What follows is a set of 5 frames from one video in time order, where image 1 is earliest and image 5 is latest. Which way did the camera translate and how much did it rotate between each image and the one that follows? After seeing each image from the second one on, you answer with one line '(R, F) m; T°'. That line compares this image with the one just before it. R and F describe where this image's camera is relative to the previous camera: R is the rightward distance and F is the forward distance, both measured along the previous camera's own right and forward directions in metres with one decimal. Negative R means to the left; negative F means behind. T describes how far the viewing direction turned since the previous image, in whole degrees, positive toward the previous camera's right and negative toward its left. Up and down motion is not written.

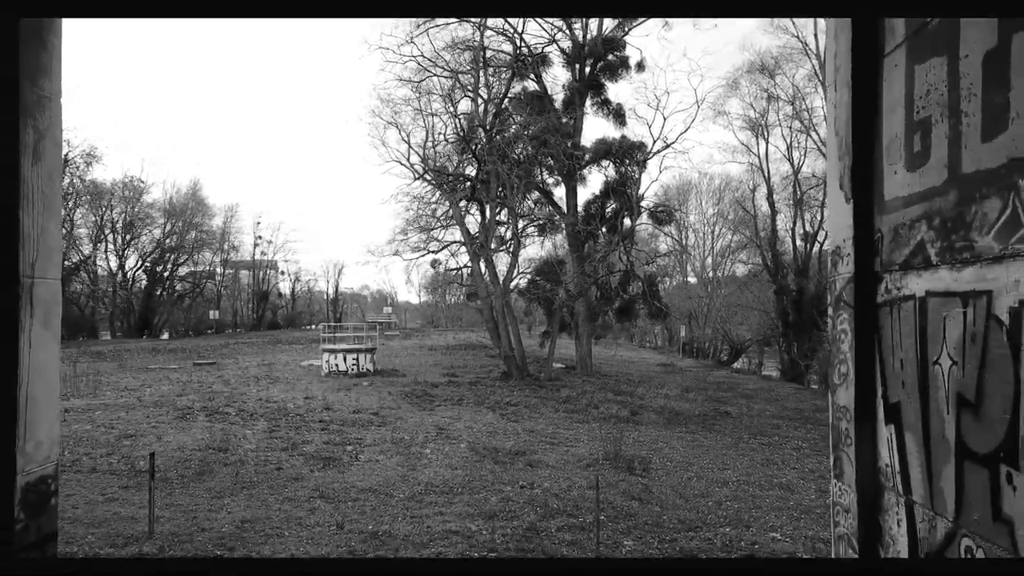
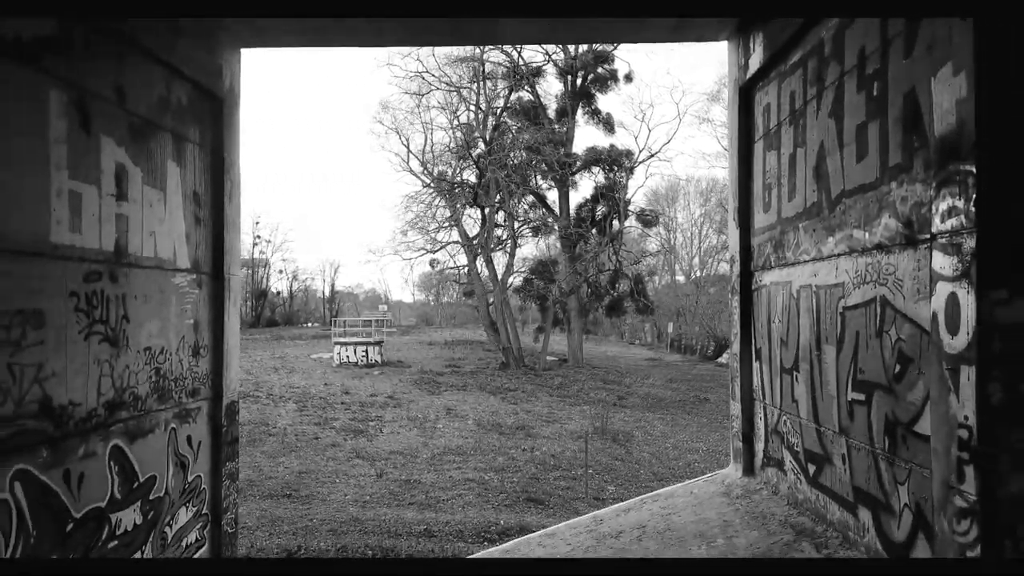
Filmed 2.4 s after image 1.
(-0.2, -2.4) m; +1°
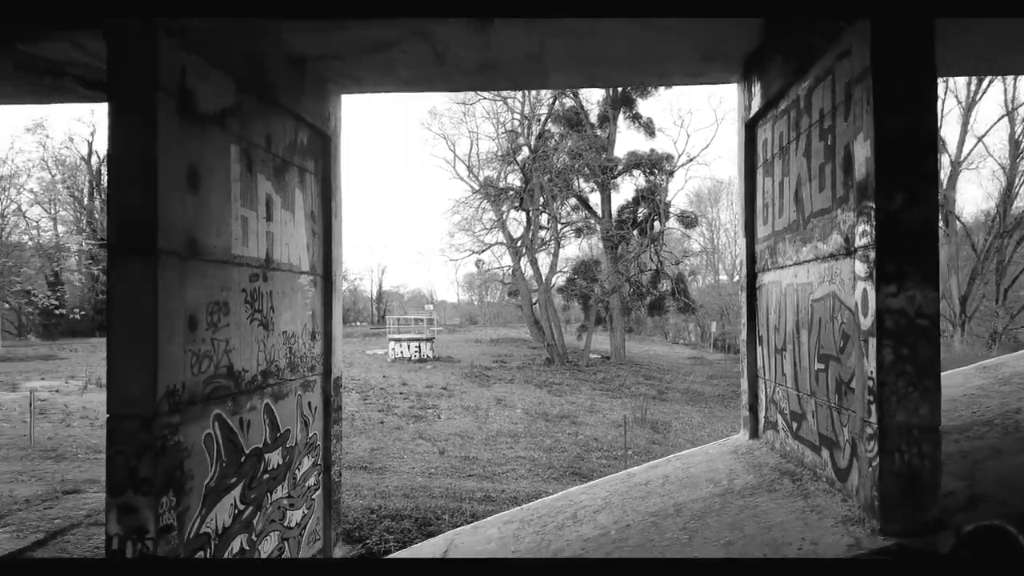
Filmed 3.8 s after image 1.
(-0.1, -1.5) m; -3°
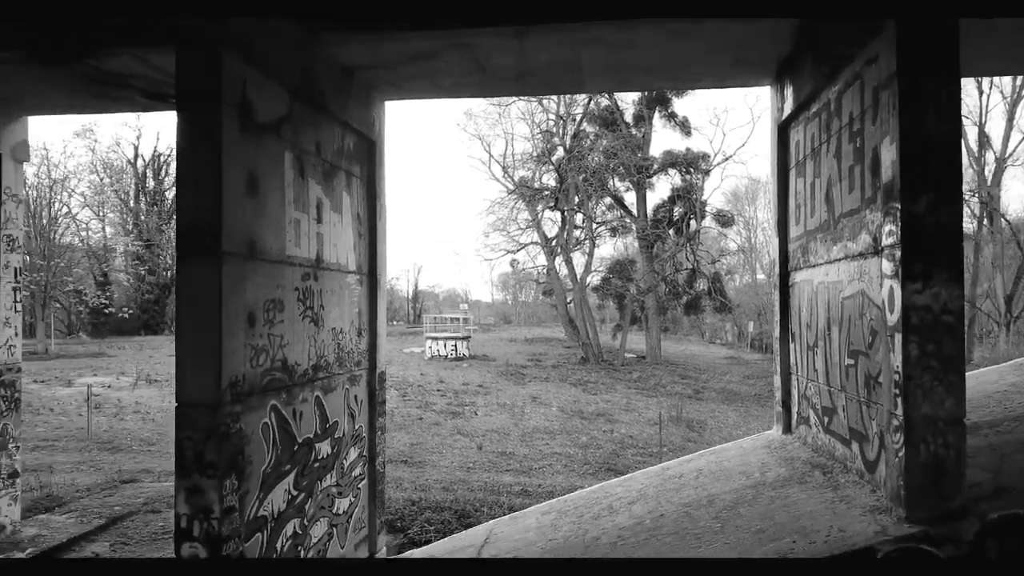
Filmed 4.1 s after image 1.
(0.0, -0.3) m; -3°
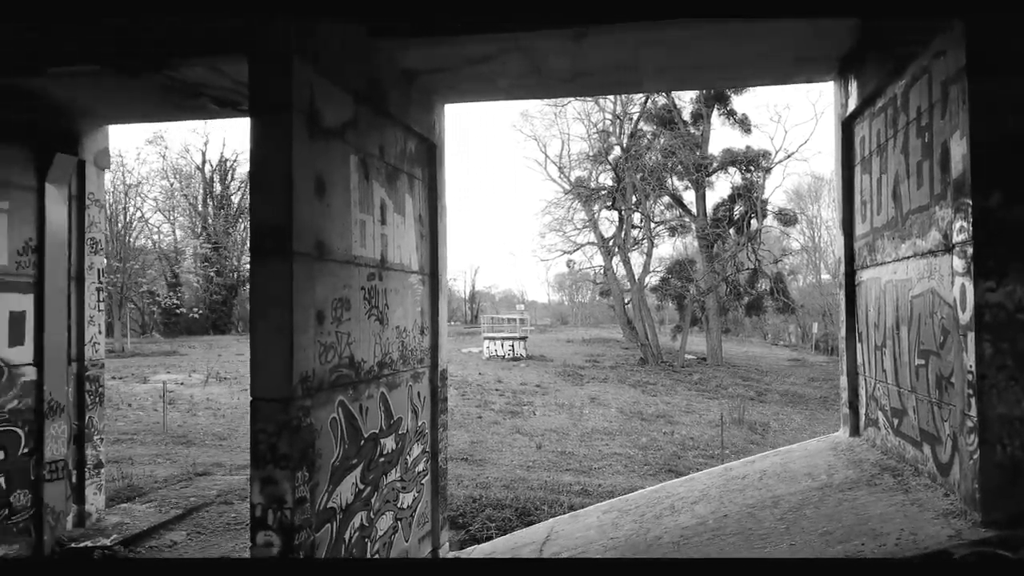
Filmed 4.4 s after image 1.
(0.0, -0.1) m; -4°
